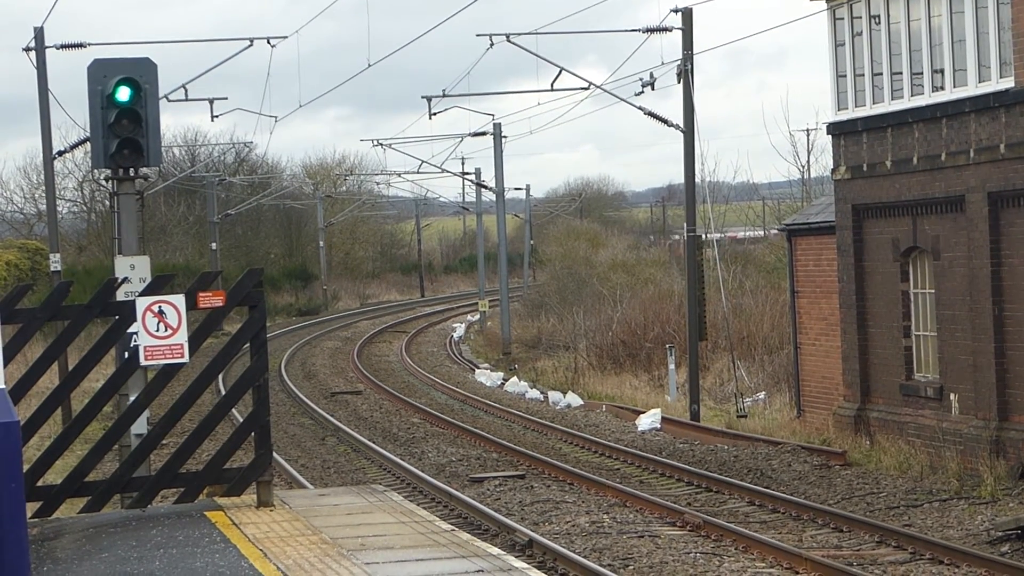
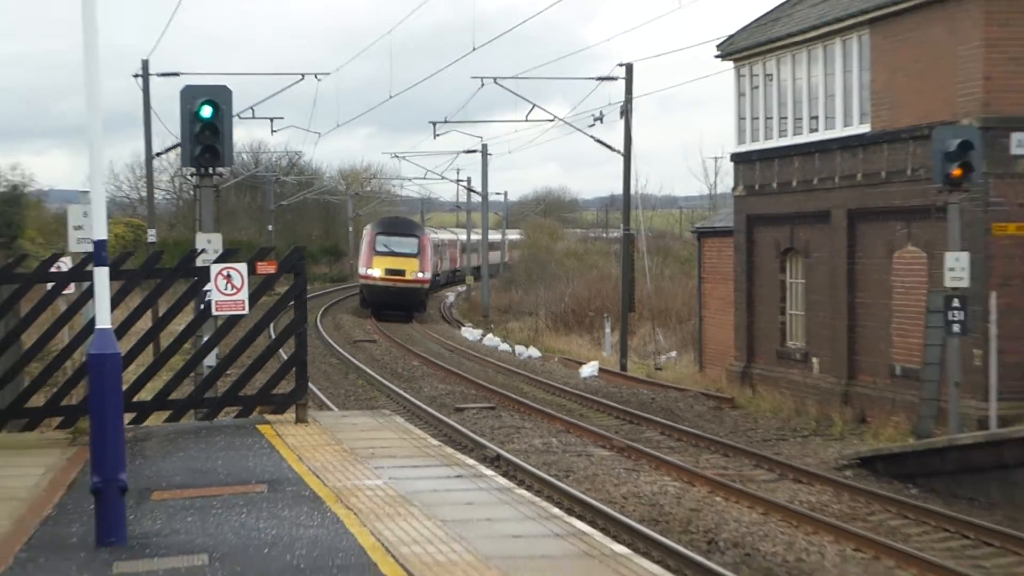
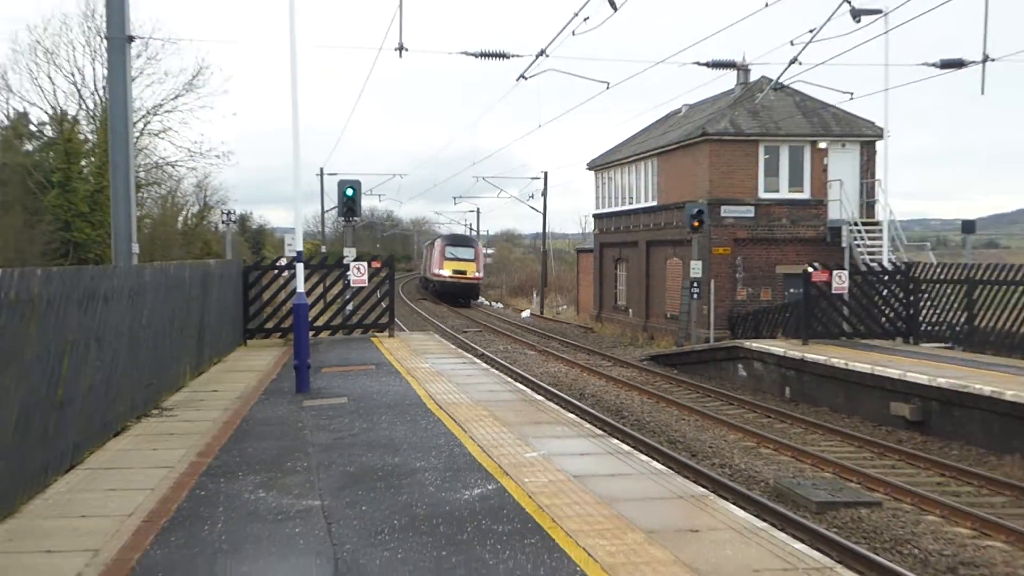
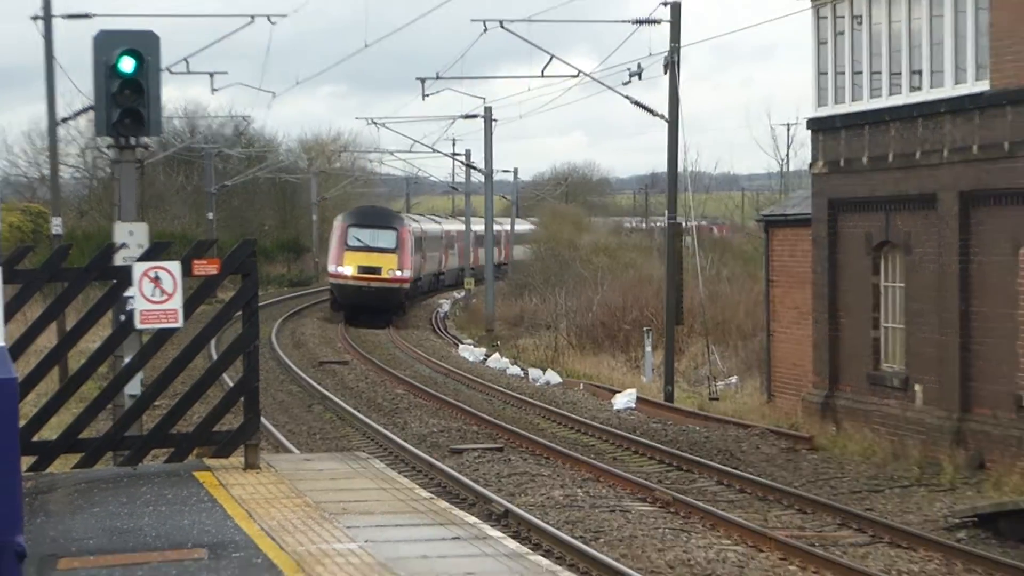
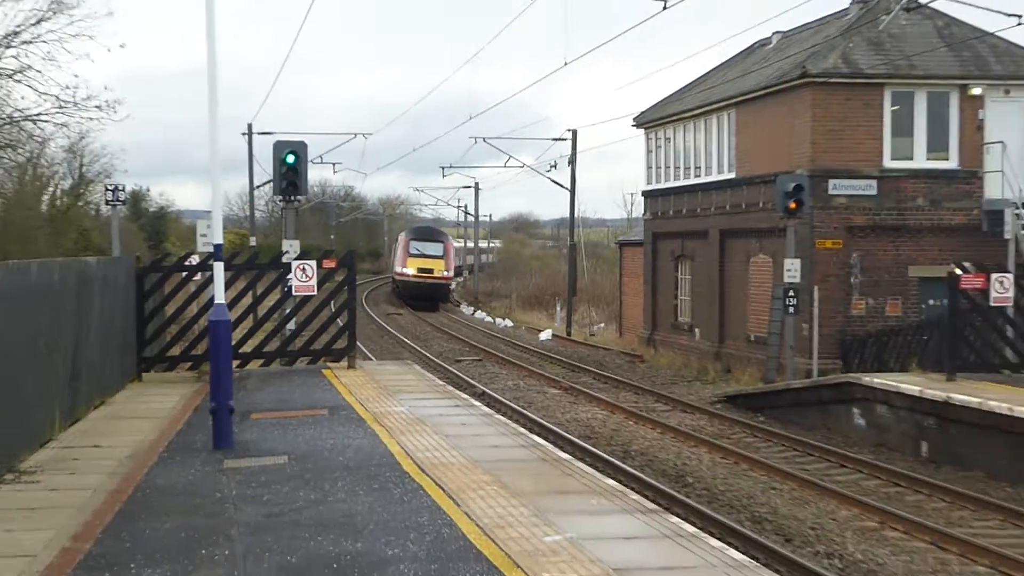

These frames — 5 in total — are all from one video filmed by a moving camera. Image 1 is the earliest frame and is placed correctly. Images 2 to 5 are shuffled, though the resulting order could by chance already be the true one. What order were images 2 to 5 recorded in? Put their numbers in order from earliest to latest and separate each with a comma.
4, 2, 5, 3
